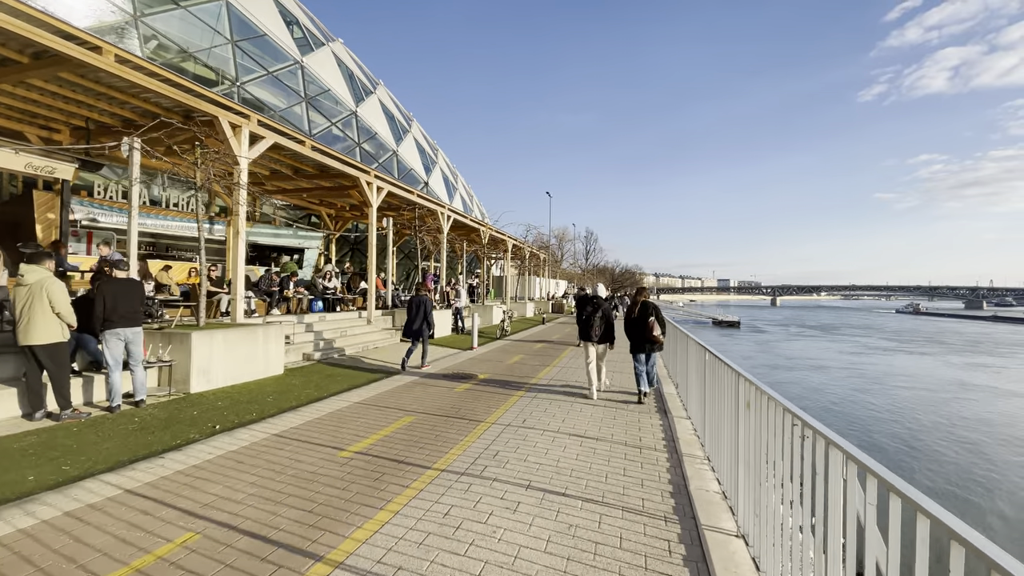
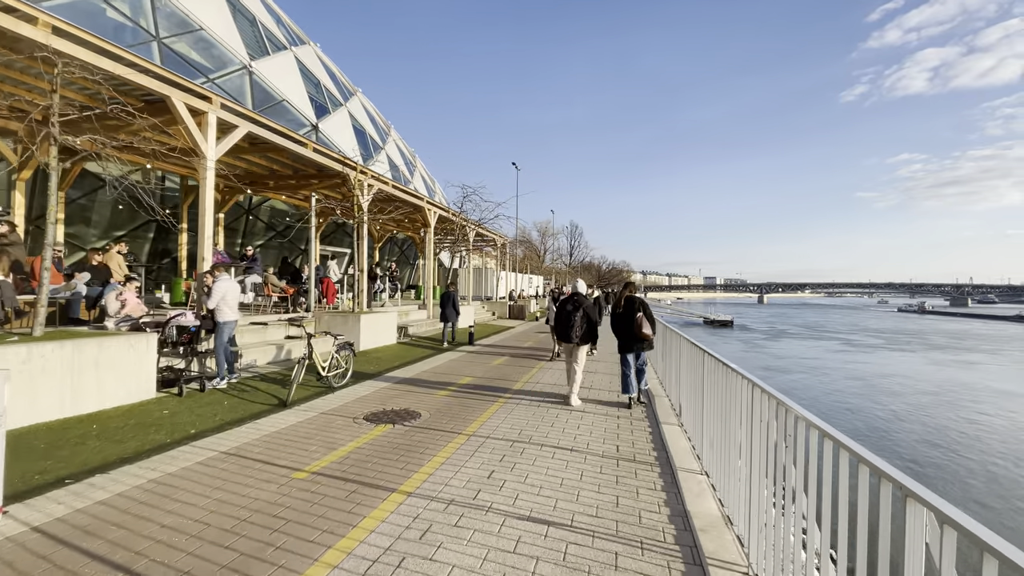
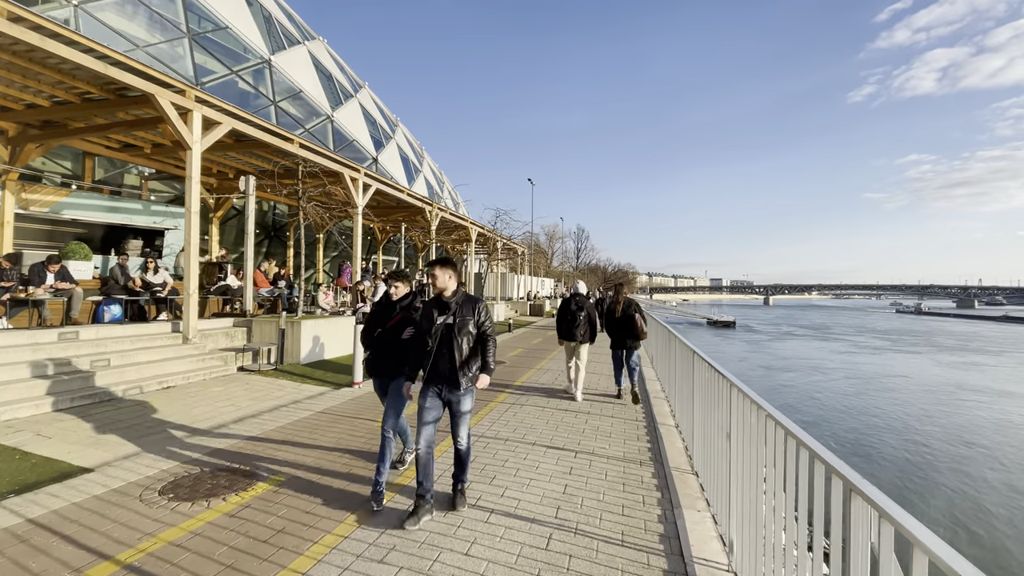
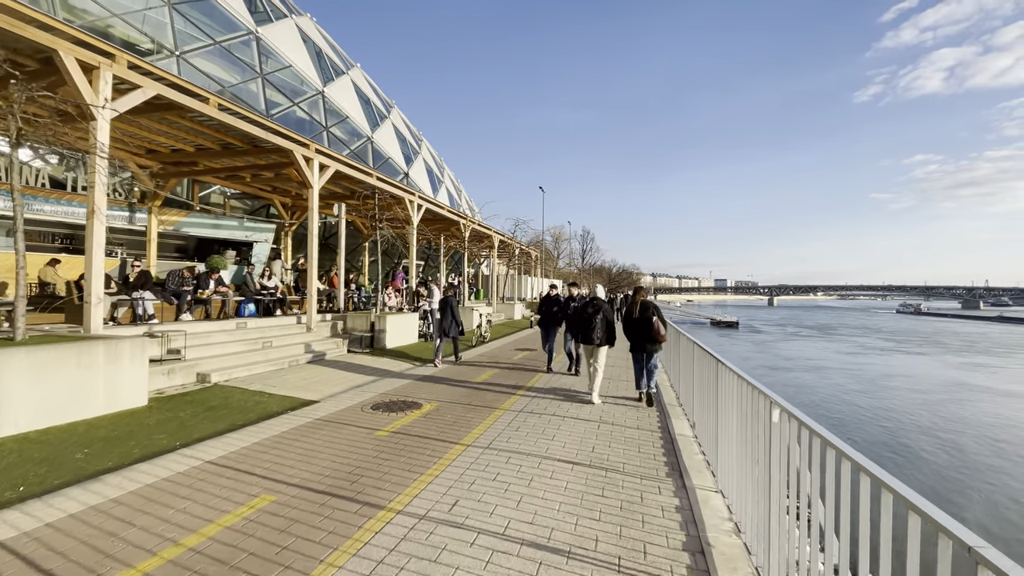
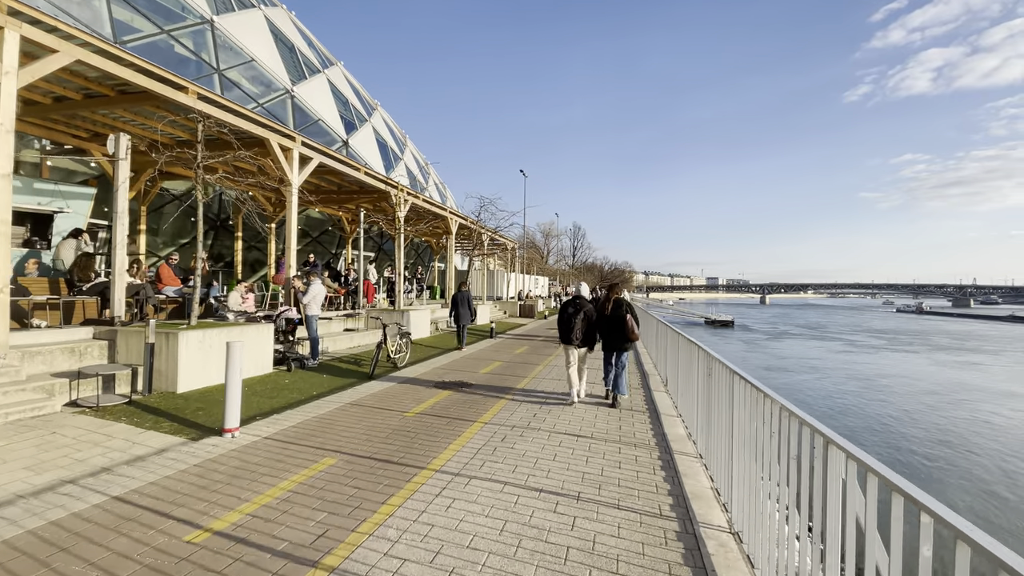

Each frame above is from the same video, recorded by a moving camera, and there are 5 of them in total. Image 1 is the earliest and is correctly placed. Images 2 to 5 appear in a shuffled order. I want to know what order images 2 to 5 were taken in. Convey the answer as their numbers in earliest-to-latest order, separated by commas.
4, 3, 5, 2
